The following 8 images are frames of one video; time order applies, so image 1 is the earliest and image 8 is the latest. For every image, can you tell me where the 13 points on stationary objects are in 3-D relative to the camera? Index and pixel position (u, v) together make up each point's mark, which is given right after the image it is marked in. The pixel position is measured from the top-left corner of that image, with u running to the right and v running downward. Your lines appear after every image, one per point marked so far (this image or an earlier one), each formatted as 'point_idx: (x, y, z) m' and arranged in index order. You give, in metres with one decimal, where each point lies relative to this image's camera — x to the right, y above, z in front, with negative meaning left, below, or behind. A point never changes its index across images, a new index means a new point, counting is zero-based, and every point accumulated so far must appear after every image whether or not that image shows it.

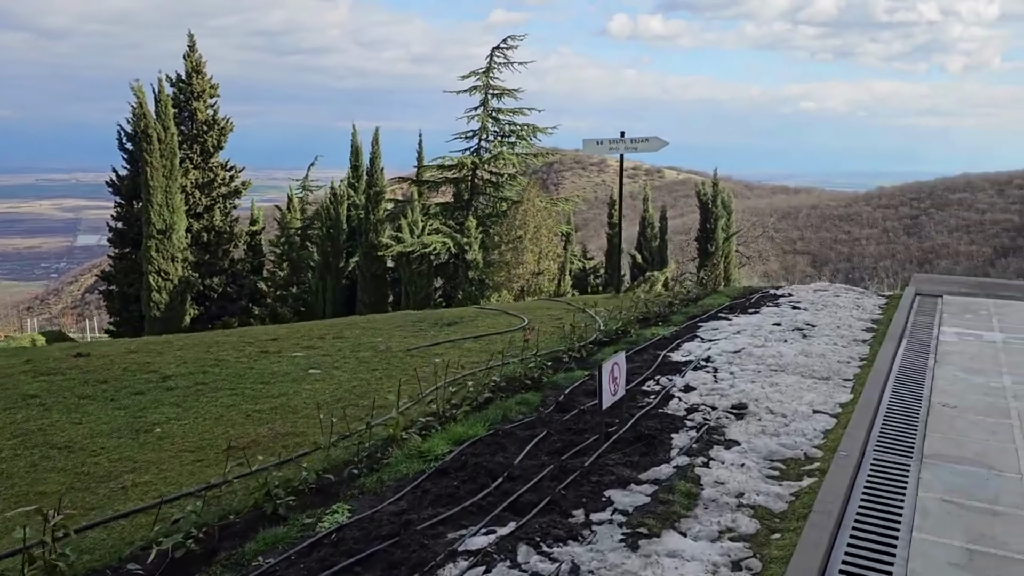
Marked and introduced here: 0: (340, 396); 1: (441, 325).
0: (-1.0, -0.6, +4.9) m
1: (-0.6, -0.3, +7.1) m
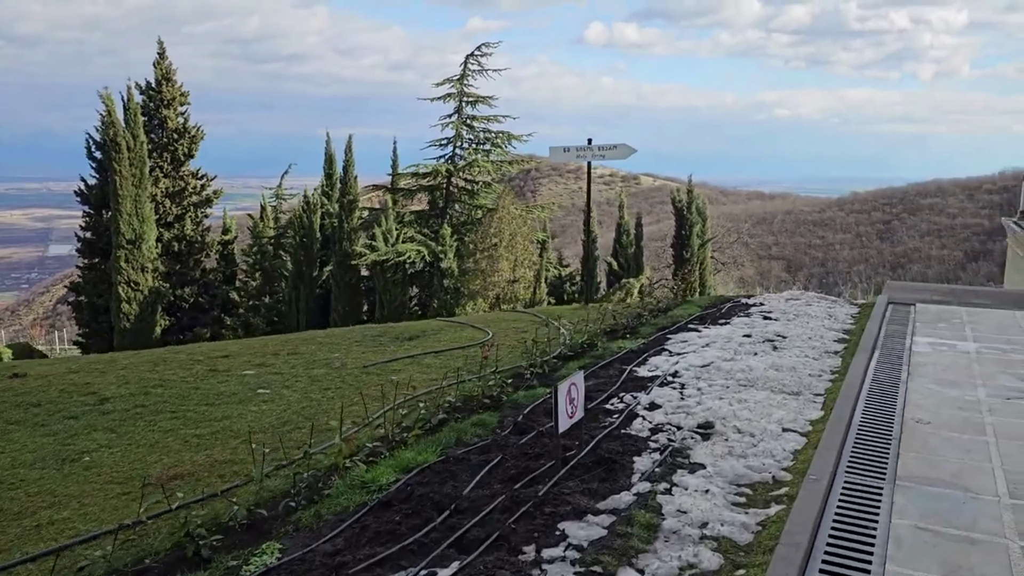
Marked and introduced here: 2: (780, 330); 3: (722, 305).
0: (-1.3, -0.7, +4.6) m
1: (-0.9, -0.4, +6.8) m
2: (+2.2, -0.4, +6.7) m
3: (+2.1, -0.2, +8.4) m
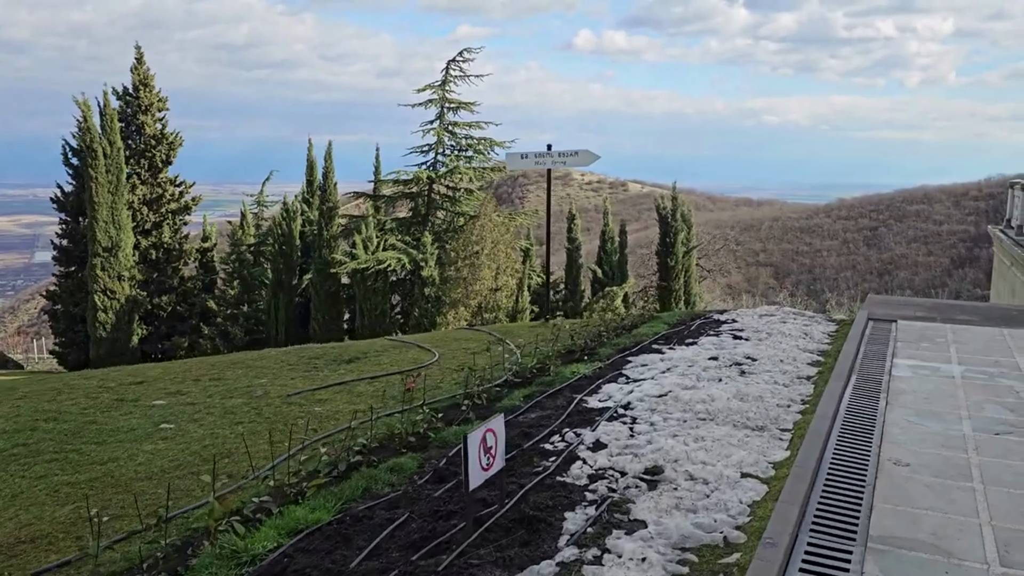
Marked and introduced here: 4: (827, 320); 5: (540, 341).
0: (-1.6, -0.9, +4.0) m
1: (-1.3, -0.6, +6.3) m
2: (+1.8, -0.5, +6.2) m
3: (+1.7, -0.3, +7.9) m
4: (+2.9, -0.3, +7.7) m
5: (+0.2, -0.4, +6.8) m
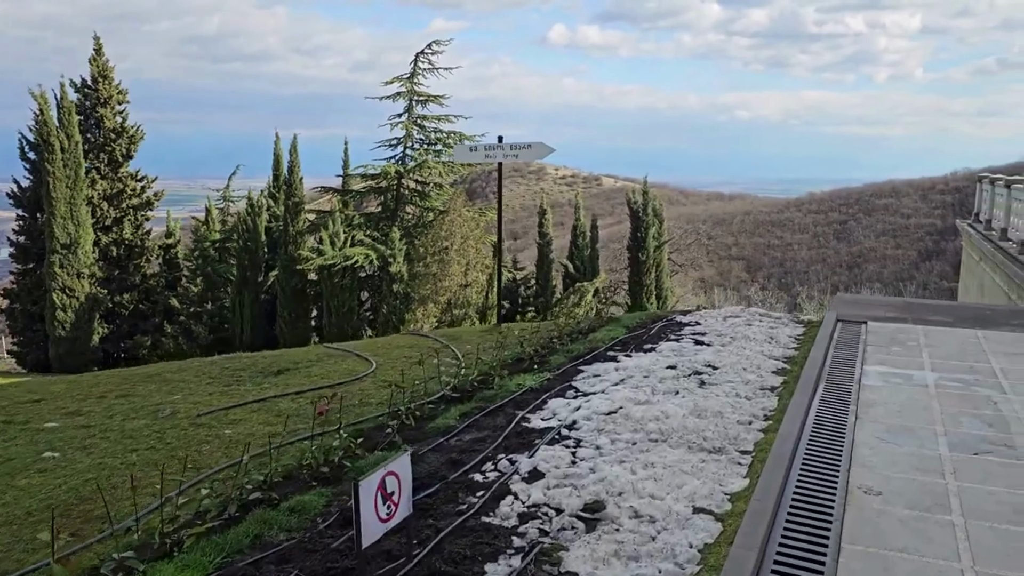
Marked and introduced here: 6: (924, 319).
0: (-2.0, -0.9, +3.5) m
1: (-1.7, -0.6, +5.7) m
2: (+1.4, -0.5, +5.8) m
3: (+1.3, -0.3, +7.4) m
4: (+2.5, -0.3, +7.3) m
5: (-0.2, -0.5, +6.3) m
6: (+3.8, -0.3, +7.5) m
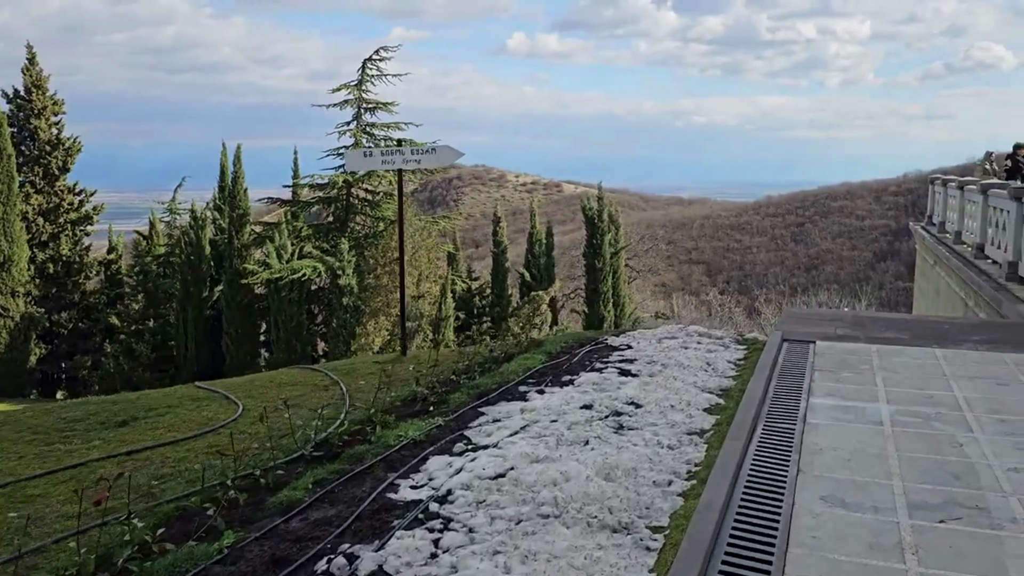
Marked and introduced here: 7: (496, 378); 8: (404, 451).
0: (-2.5, -1.1, +2.5) m
1: (-2.4, -0.8, +4.8) m
2: (+0.7, -0.6, +5.0) m
3: (+0.5, -0.5, +6.6) m
4: (+1.8, -0.5, +6.5) m
5: (-0.9, -0.6, +5.4) m
6: (+3.0, -0.4, +6.8) m
7: (-0.1, -0.6, +5.6) m
8: (-0.5, -0.8, +4.1) m
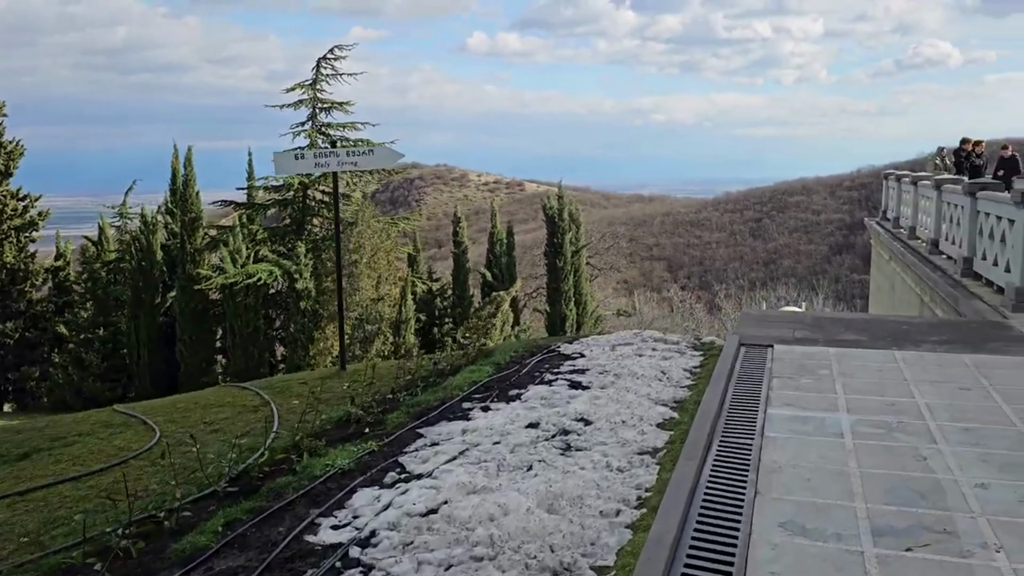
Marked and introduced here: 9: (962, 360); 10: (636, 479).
0: (-2.7, -1.2, +2.1) m
1: (-2.7, -0.9, +4.4) m
2: (+0.4, -0.7, +4.7) m
3: (+0.1, -0.5, +6.3) m
4: (+1.4, -0.5, +6.2) m
5: (-1.2, -0.7, +5.0) m
6: (+2.6, -0.4, +6.6) m
7: (-0.5, -0.7, +5.2) m
8: (-0.8, -0.9, +3.8) m
9: (+3.2, -0.5, +5.8) m
10: (+0.6, -0.9, +3.7) m
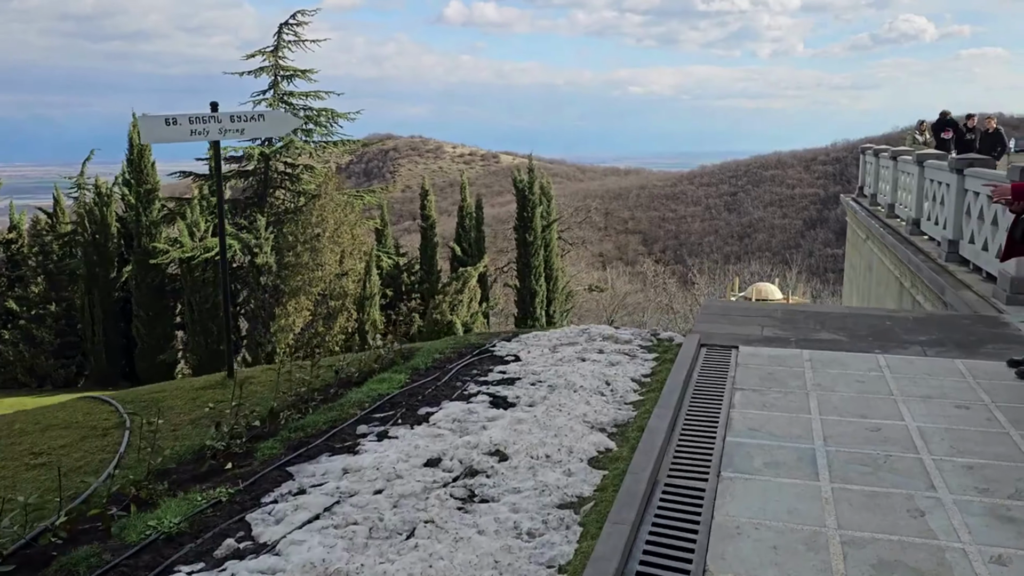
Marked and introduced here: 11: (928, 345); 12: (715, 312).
0: (-3.1, -1.3, +1.1) m
1: (-3.2, -0.9, +3.4) m
2: (-0.1, -0.7, +3.8) m
3: (-0.4, -0.5, +5.4) m
4: (+0.9, -0.4, +5.4) m
5: (-1.7, -0.7, +4.1) m
6: (+2.1, -0.3, +5.8) m
7: (-0.9, -0.7, +4.3) m
8: (-1.3, -0.9, +2.8) m
9: (+2.7, -0.5, +5.0) m
10: (+0.1, -0.9, +2.8) m
11: (+2.8, -0.4, +5.5) m
12: (+1.6, -0.2, +6.5) m
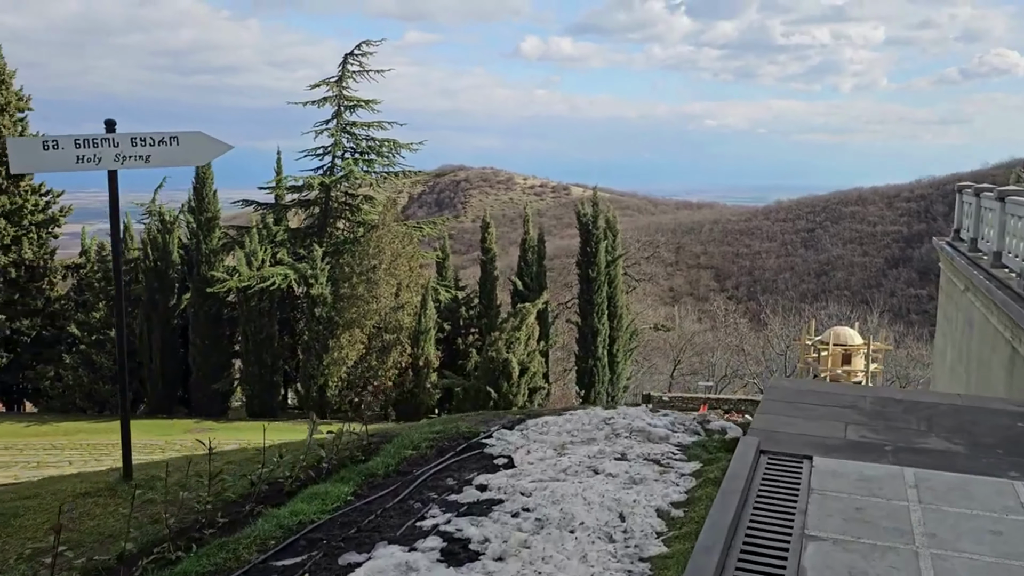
0: (-3.5, -1.4, 0.0) m
1: (-3.4, -1.2, +2.3) m
2: (-0.2, -1.0, +2.4) m
3: (-0.4, -0.9, +4.1) m
4: (+0.8, -0.9, +3.9) m
5: (-1.9, -1.0, +2.9) m
6: (+2.1, -0.8, +4.2) m
7: (-1.1, -1.0, +3.0) m
8: (-1.5, -1.2, +1.6) m
9: (+2.6, -0.9, +3.4) m
10: (-0.1, -1.2, +1.4) m
11: (+2.7, -0.8, +3.9) m
12: (+1.7, -0.7, +5.0) m
